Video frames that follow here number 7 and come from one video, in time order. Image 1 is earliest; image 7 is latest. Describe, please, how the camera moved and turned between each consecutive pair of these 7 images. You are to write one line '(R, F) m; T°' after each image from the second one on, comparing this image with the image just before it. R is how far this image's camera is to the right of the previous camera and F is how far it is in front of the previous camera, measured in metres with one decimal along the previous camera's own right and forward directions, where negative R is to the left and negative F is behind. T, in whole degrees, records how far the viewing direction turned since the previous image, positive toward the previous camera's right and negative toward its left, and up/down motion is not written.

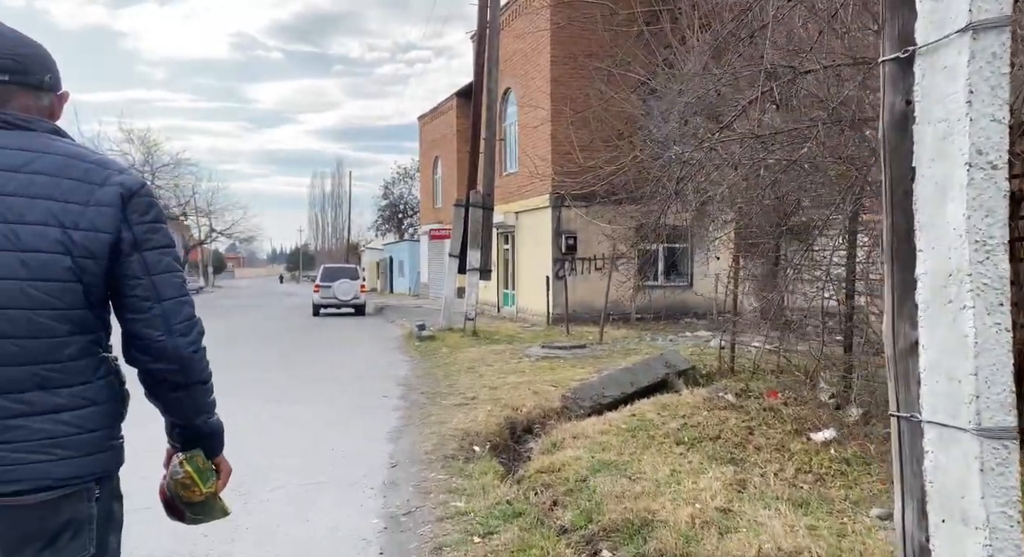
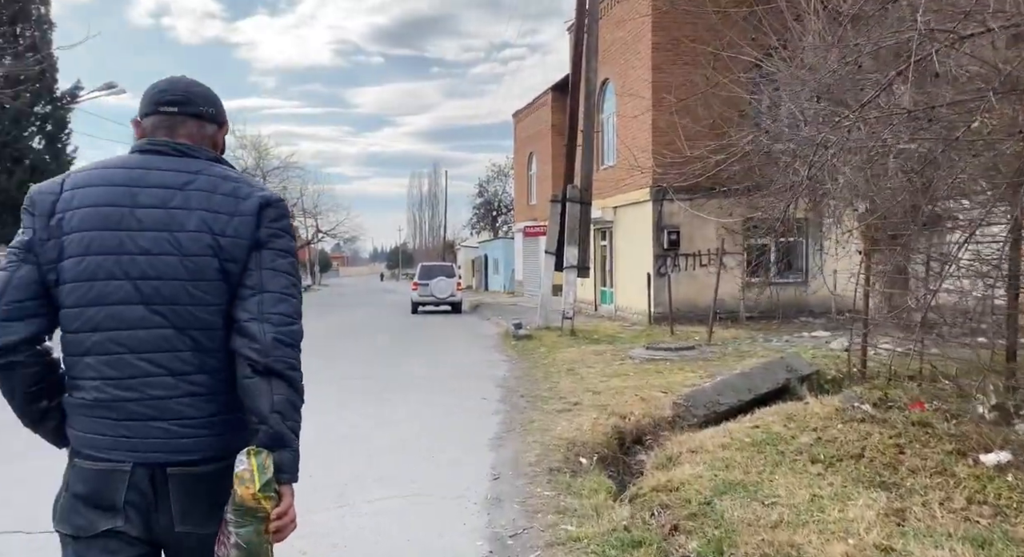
(-0.1, +0.4) m; -7°
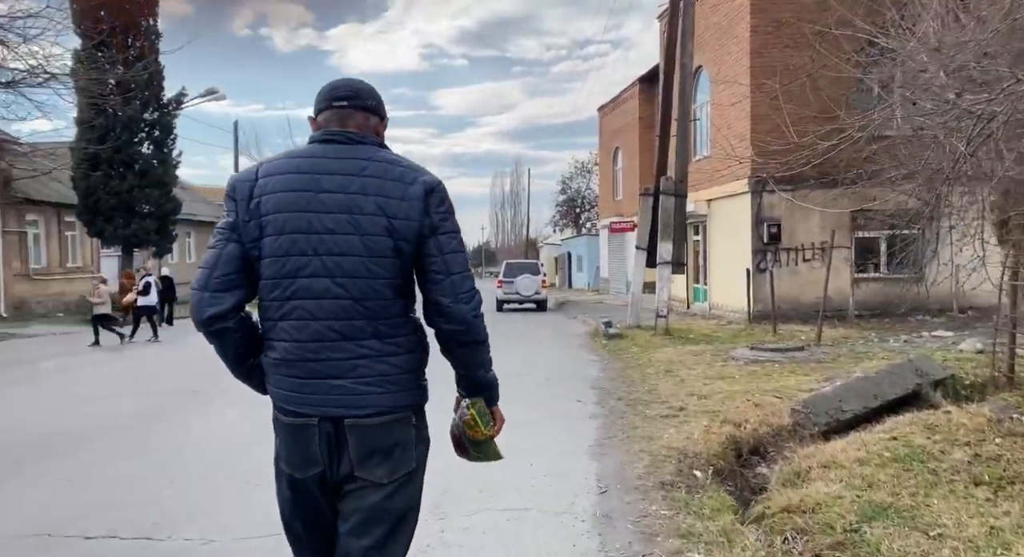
(-0.2, +0.4) m; -7°
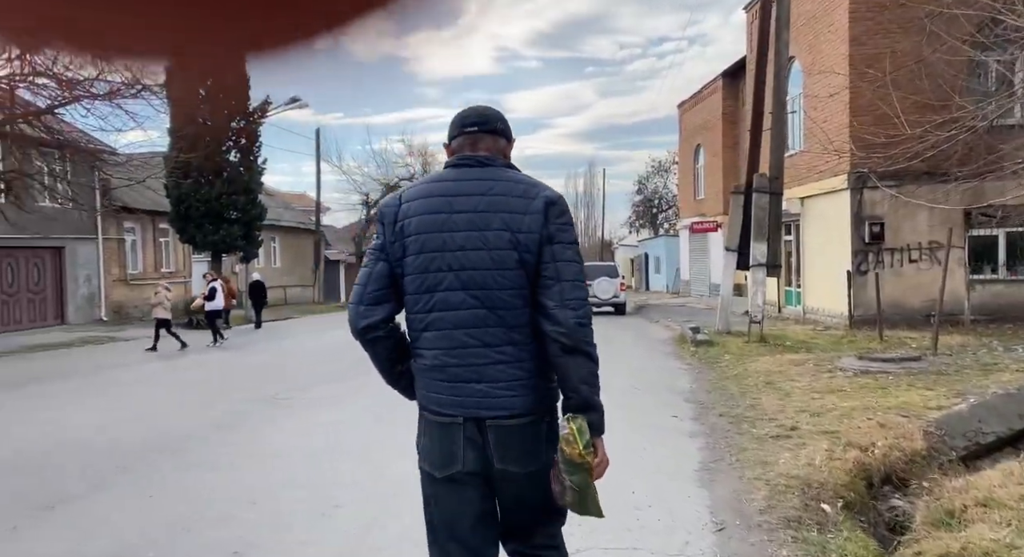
(-0.2, +0.4) m; -6°
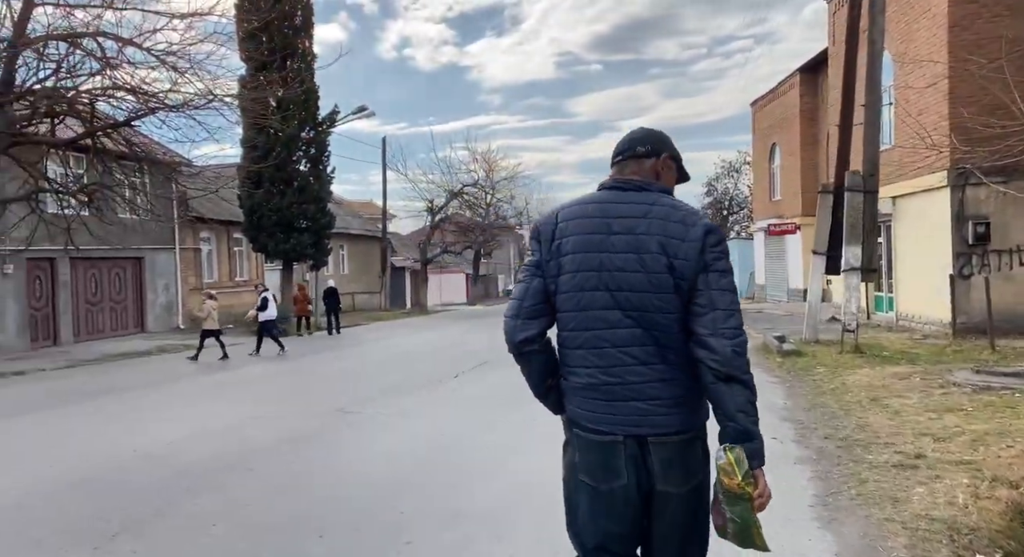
(-0.2, +0.5) m; -5°
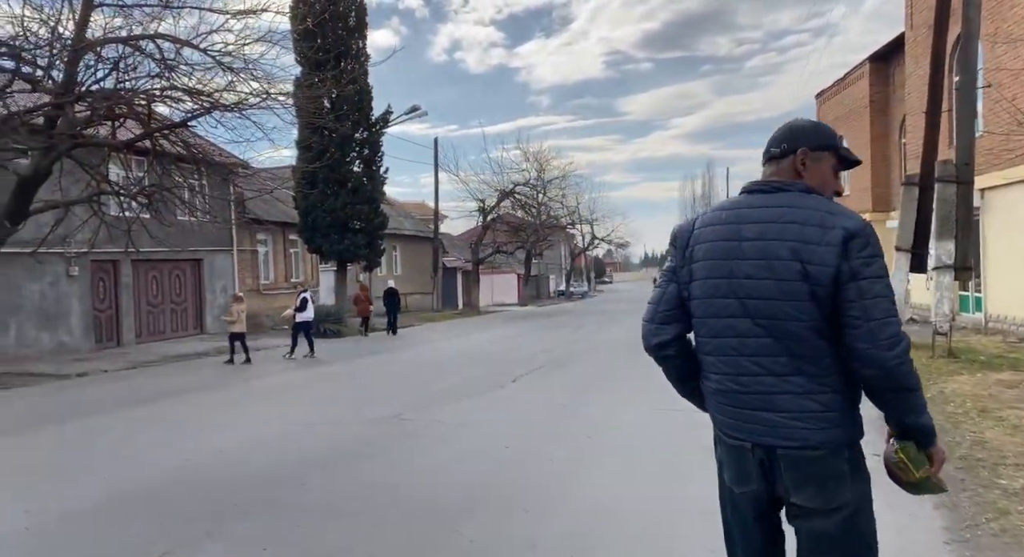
(-0.2, +0.5) m; -4°
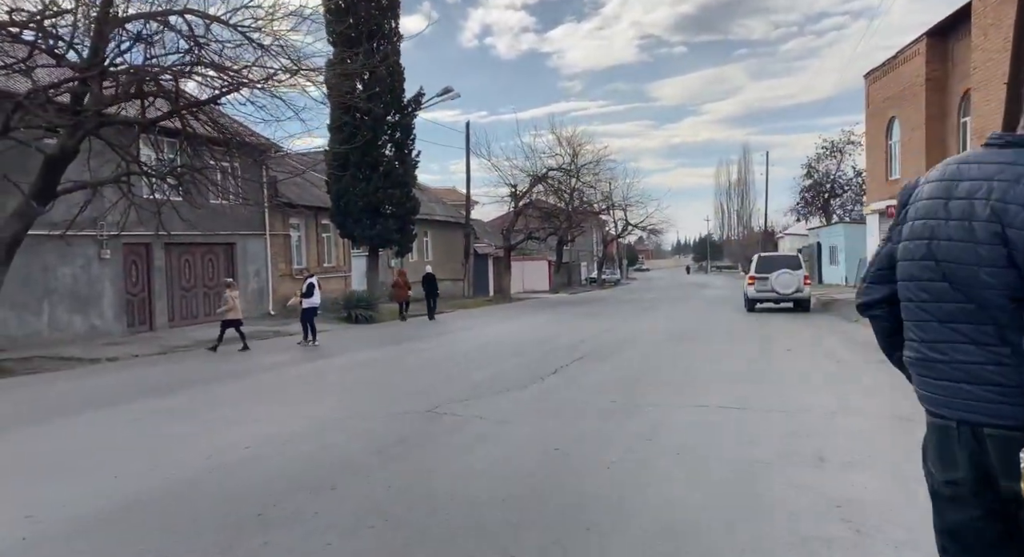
(-0.2, +0.6) m; -2°
